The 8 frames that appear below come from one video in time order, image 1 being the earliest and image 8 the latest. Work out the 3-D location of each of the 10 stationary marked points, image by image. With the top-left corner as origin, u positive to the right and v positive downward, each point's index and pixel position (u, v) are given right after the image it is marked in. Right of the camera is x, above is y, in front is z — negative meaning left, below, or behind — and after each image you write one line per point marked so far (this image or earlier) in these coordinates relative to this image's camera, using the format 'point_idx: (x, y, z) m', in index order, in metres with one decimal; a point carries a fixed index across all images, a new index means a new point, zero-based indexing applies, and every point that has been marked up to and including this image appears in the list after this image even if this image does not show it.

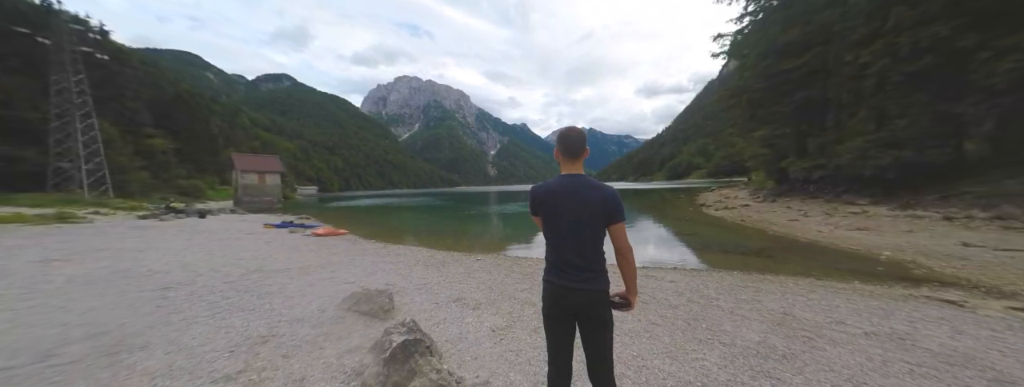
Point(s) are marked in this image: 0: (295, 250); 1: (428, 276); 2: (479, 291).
0: (-13.8, -3.6, +18.7) m
1: (-3.6, -3.5, +12.7) m
2: (-1.2, -3.5, +10.6) m
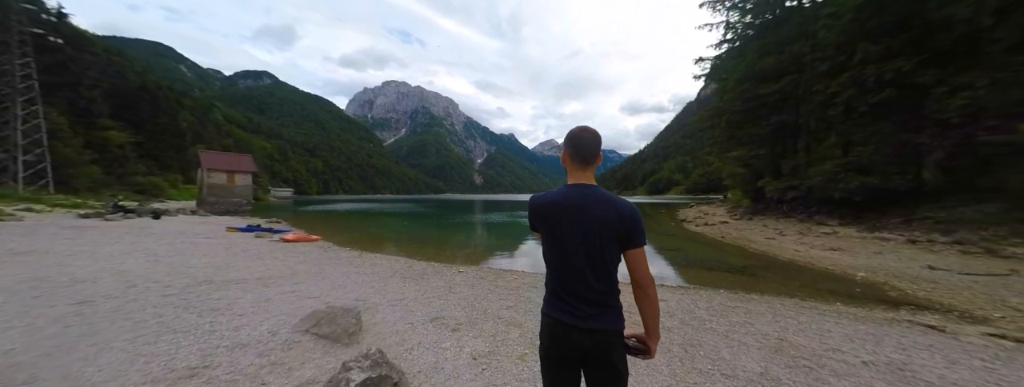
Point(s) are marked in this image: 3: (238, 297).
0: (-14.8, -3.7, +17.1) m
1: (-4.3, -3.8, +11.7) m
2: (-1.8, -3.8, +9.7) m
3: (-8.8, -3.3, +9.5) m
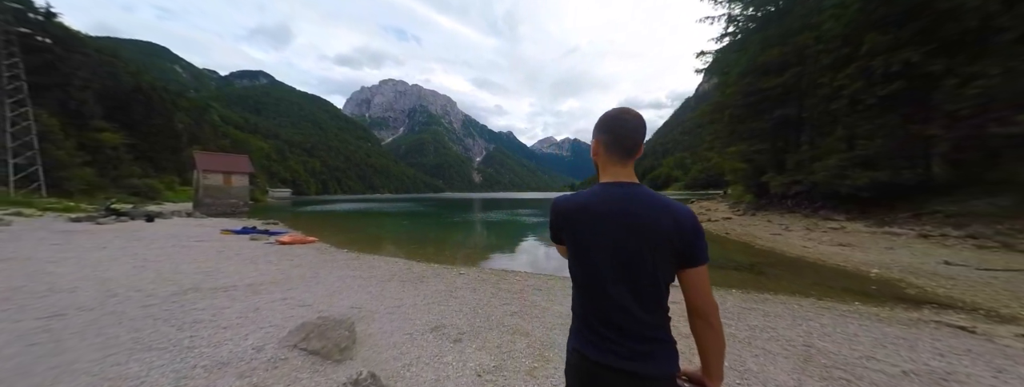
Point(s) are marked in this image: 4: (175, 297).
0: (-14.6, -3.8, +16.5) m
1: (-4.1, -3.8, +11.1) m
2: (-1.6, -3.8, +9.1) m
3: (-8.6, -3.4, +8.9) m
4: (-10.9, -3.3, +9.5) m
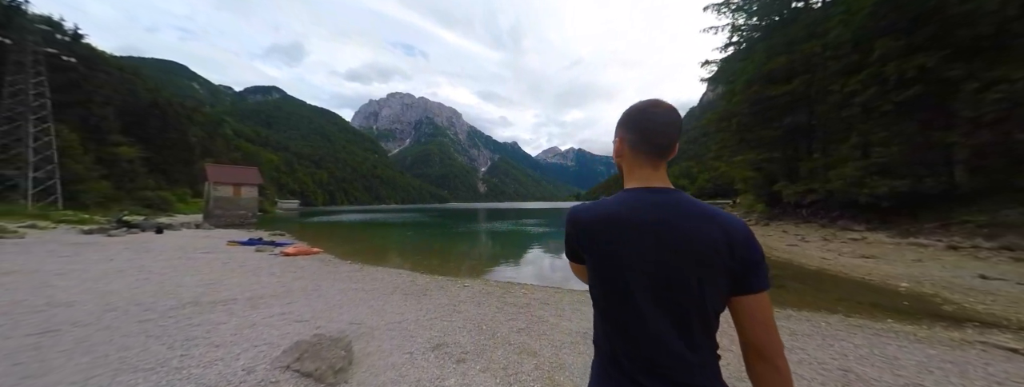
0: (-14.3, -4.4, +16.3) m
1: (-3.9, -4.2, +10.7) m
2: (-1.4, -4.1, +8.7) m
3: (-8.4, -3.7, +8.5) m
4: (-10.6, -3.7, +9.3) m
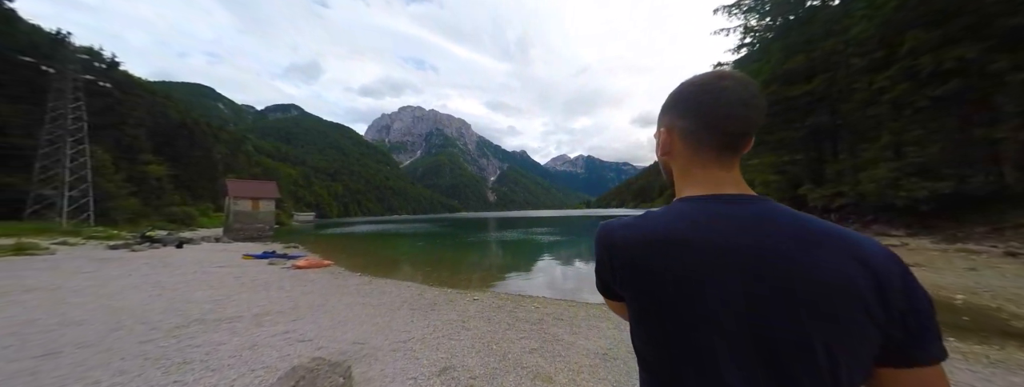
0: (-13.6, -5.2, +16.2) m
1: (-3.5, -4.6, +10.2) m
2: (-1.1, -4.4, +8.1) m
3: (-8.1, -4.1, +8.3) m
4: (-10.3, -4.2, +9.1) m
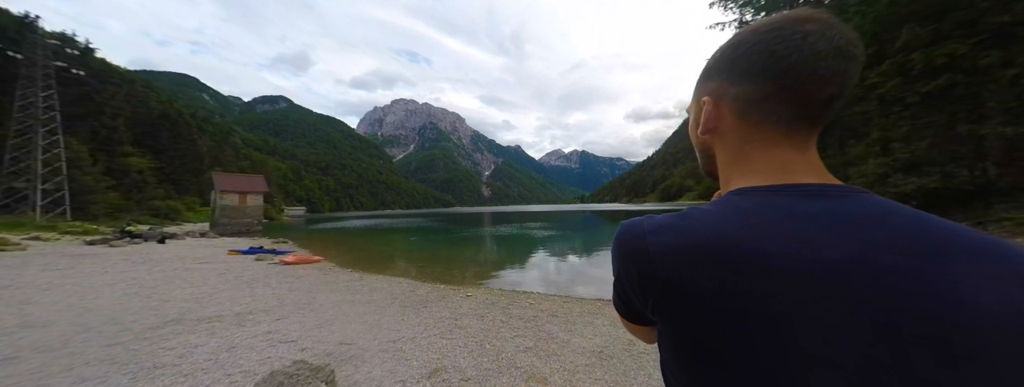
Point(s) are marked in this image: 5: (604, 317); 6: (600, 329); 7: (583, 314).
0: (-14.0, -4.8, +15.7) m
1: (-3.7, -4.4, +9.9) m
2: (-1.2, -4.2, +7.8) m
3: (-8.3, -3.9, +7.8) m
4: (-10.5, -4.0, +8.6) m
5: (+3.6, -4.8, +11.5) m
6: (+3.0, -4.6, +10.0) m
7: (+2.9, -4.9, +12.0) m
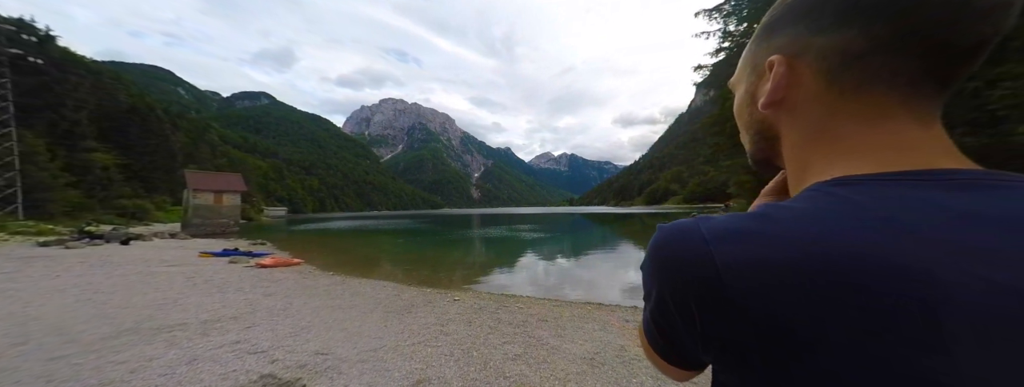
0: (-14.6, -4.8, +14.7) m
1: (-4.1, -4.4, +9.3) m
2: (-1.5, -4.3, +7.4) m
3: (-8.6, -3.9, +7.1) m
4: (-10.8, -3.9, +7.8) m
5: (+3.1, -4.9, +11.3) m
6: (+2.6, -4.6, +9.7) m
7: (+2.4, -5.0, +11.8) m
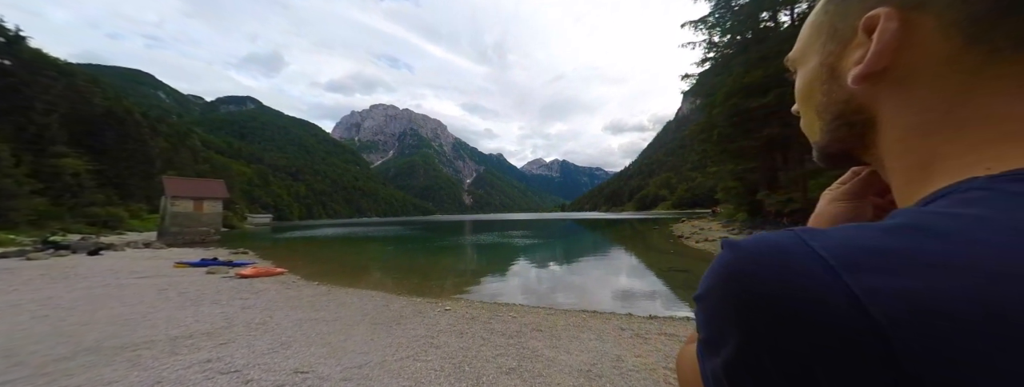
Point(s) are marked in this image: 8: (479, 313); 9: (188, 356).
0: (-15.0, -5.1, +13.9) m
1: (-4.3, -4.6, +8.9) m
2: (-1.7, -4.4, +7.0) m
3: (-8.7, -4.0, +6.5) m
4: (-10.9, -4.1, +7.1) m
5: (+2.9, -5.1, +11.0) m
6: (+2.3, -4.8, +9.4) m
7: (+2.1, -5.2, +11.5) m
8: (-1.6, -5.6, +13.9) m
9: (-8.4, -4.3, +7.8) m
